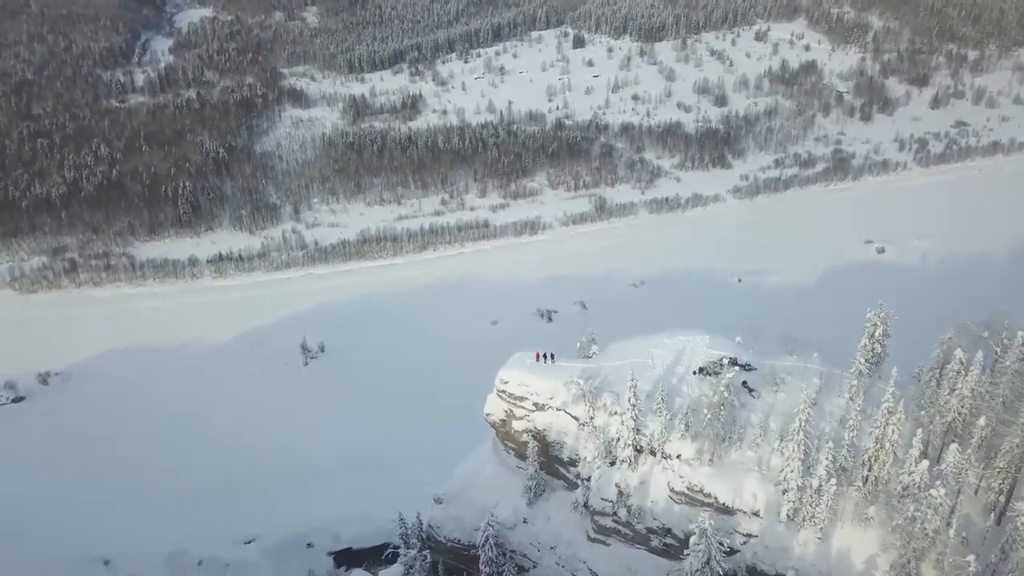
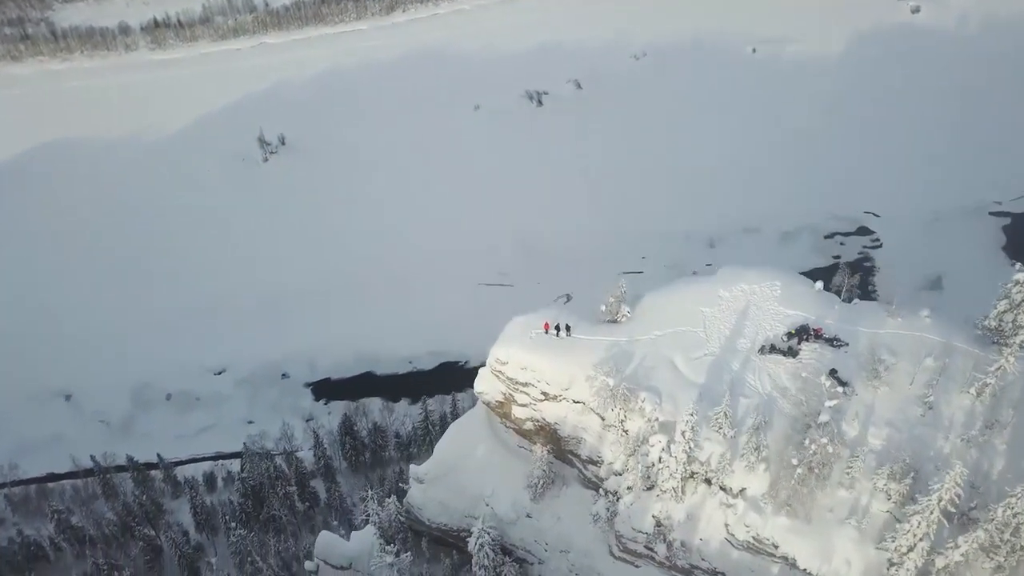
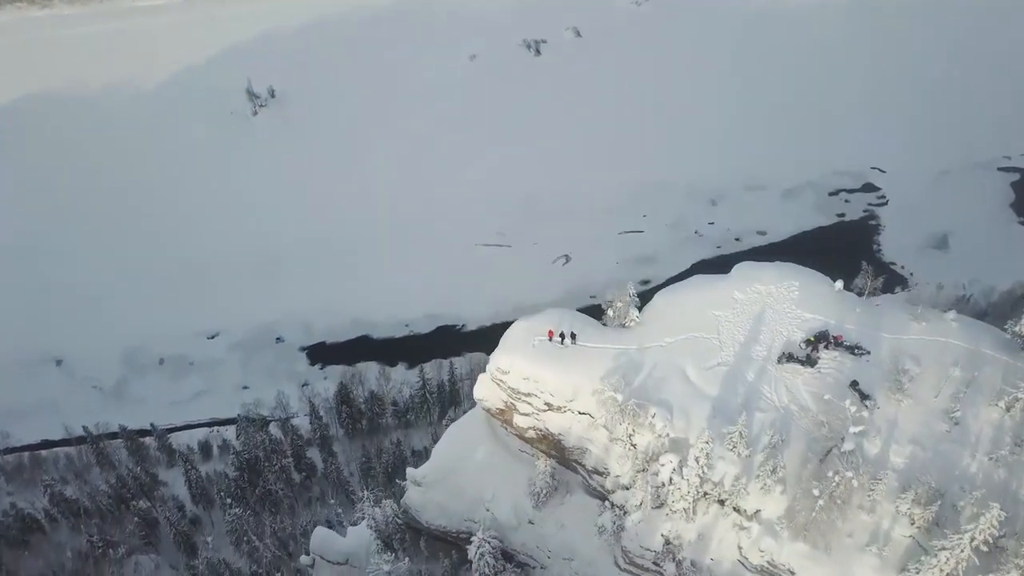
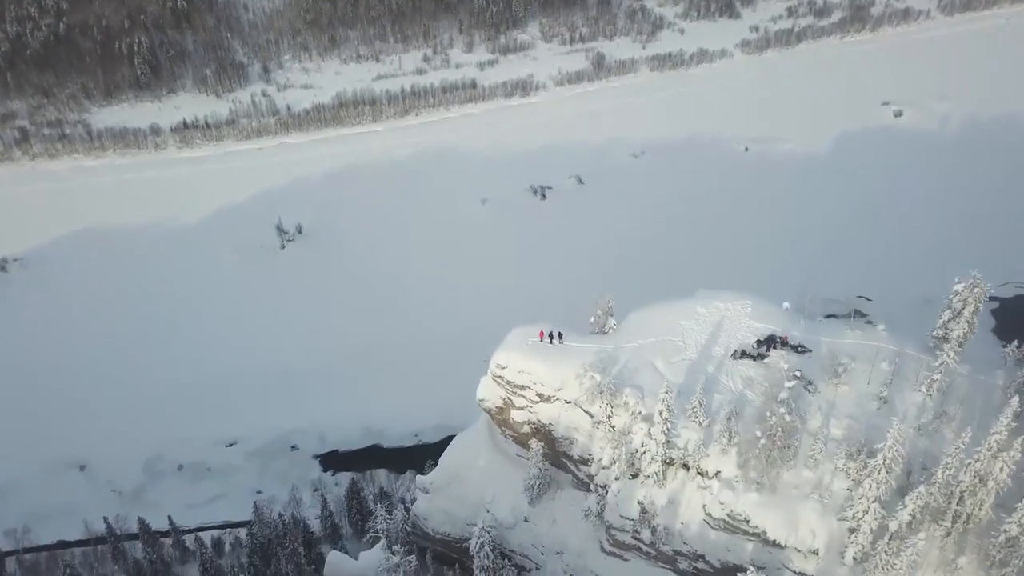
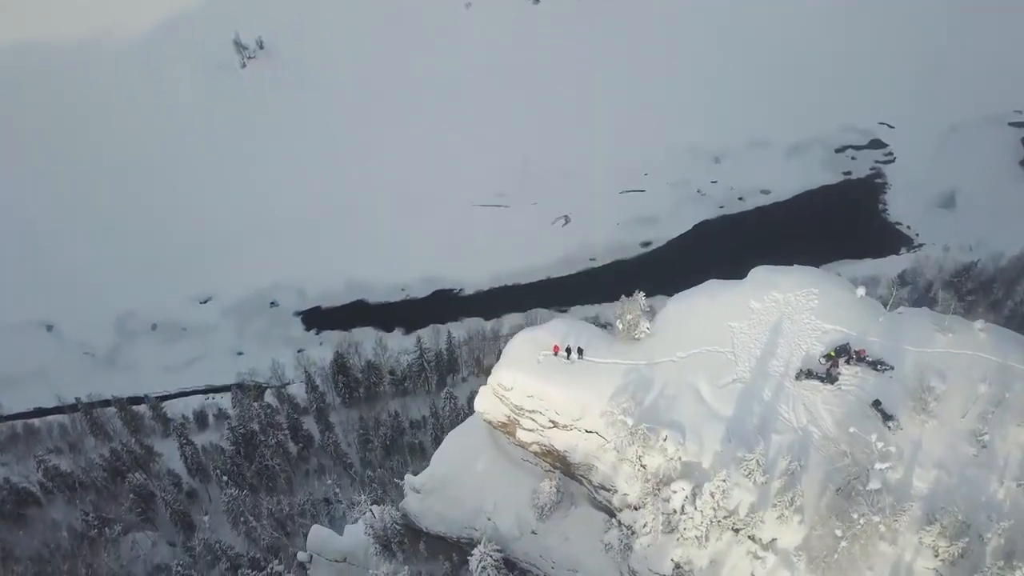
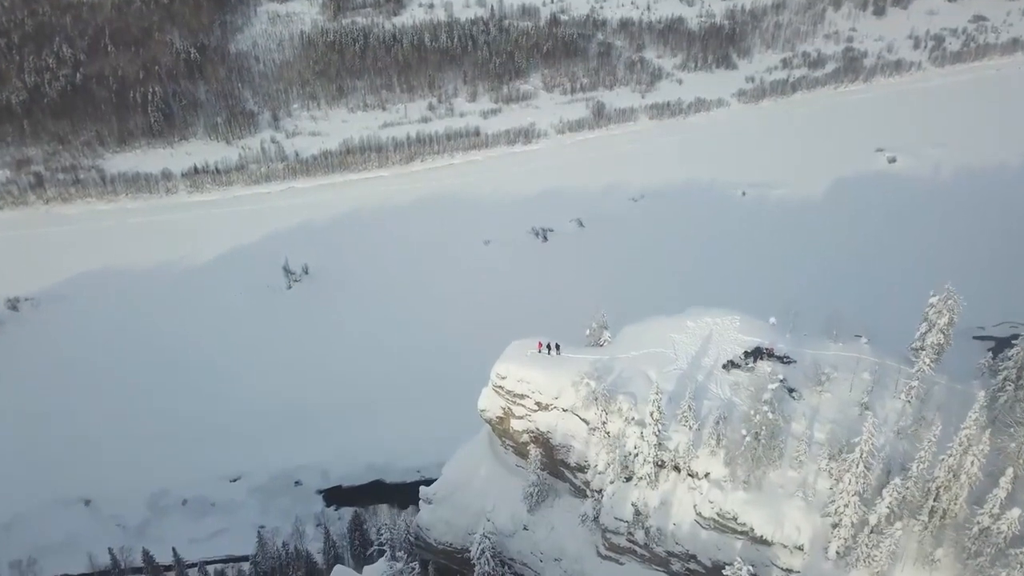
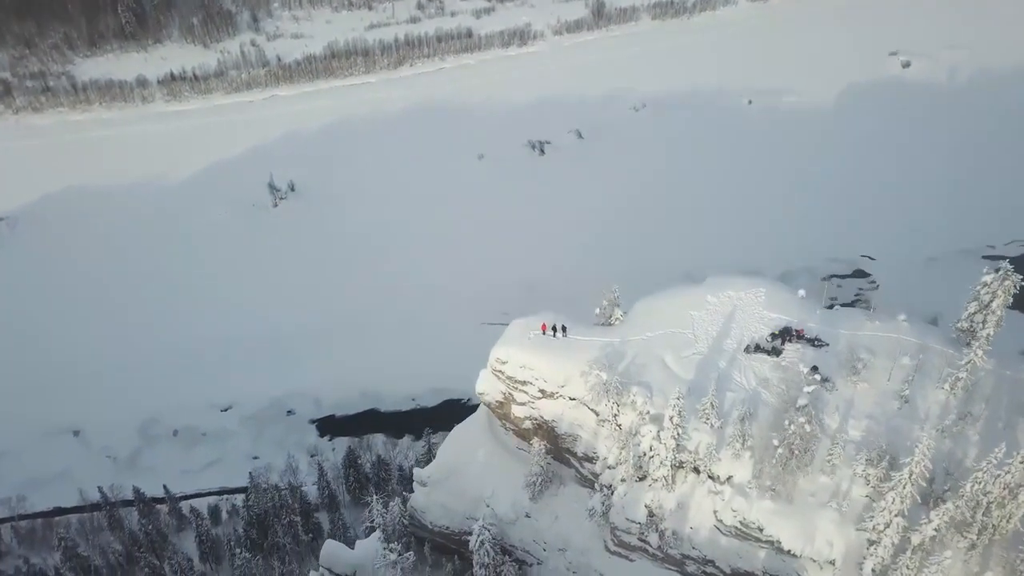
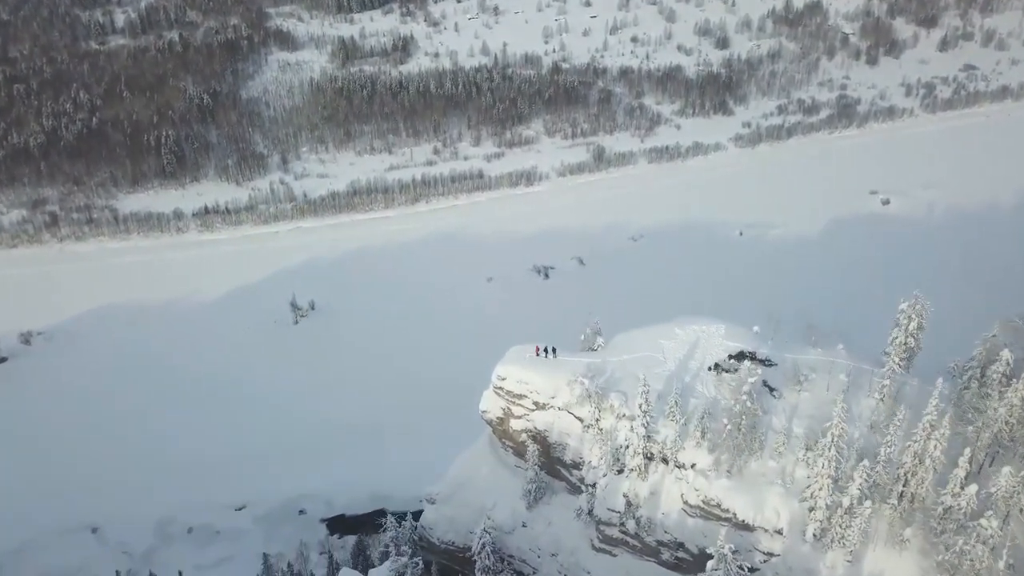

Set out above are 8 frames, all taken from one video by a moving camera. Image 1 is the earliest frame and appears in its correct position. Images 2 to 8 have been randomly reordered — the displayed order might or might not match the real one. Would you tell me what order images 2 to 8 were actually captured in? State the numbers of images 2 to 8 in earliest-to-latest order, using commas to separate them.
8, 6, 4, 7, 2, 3, 5
